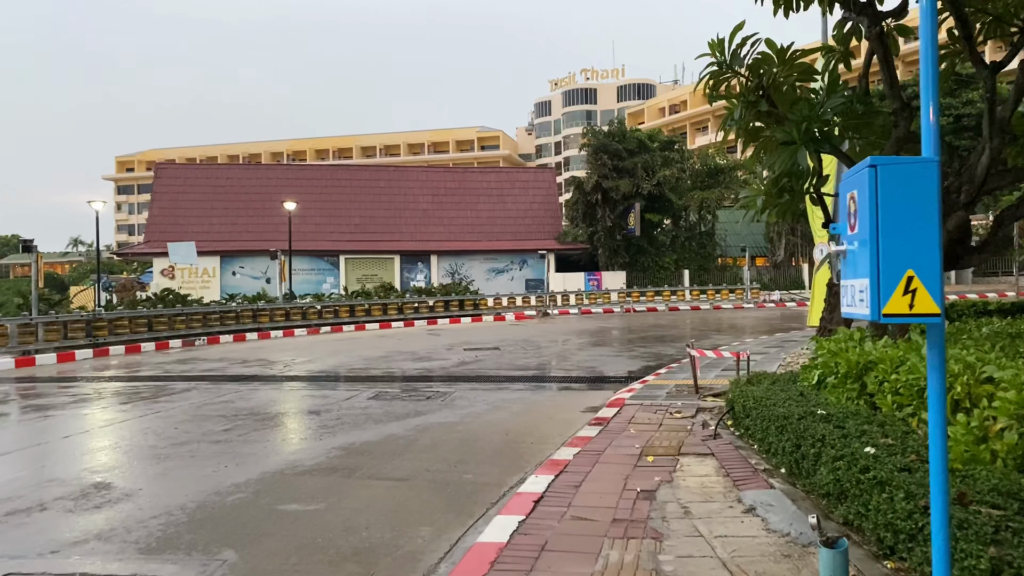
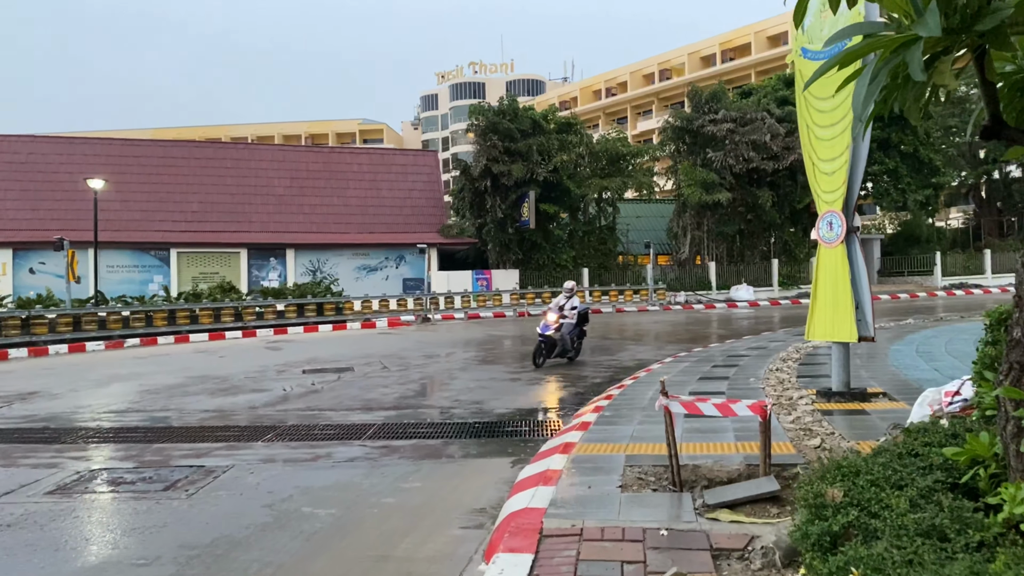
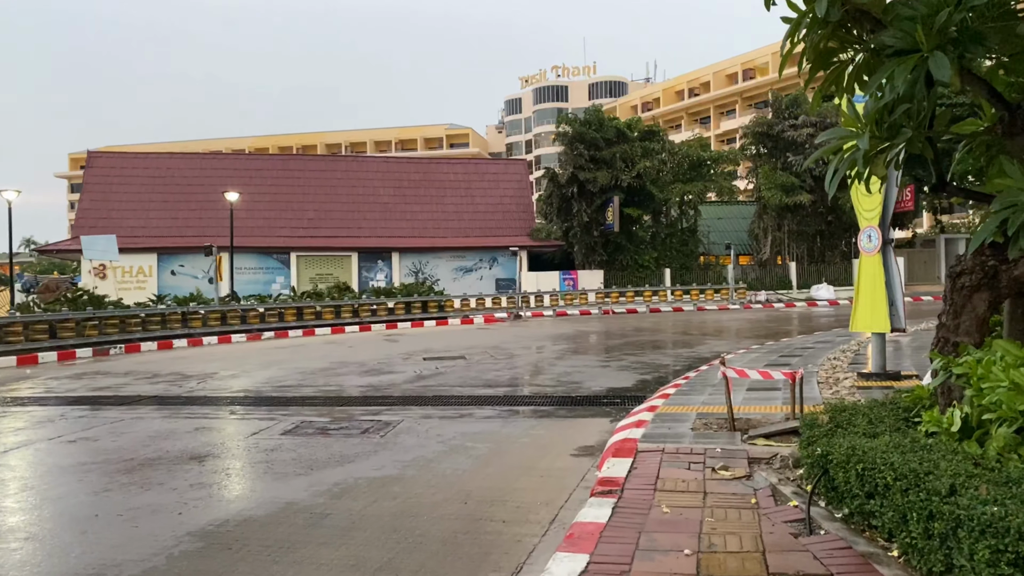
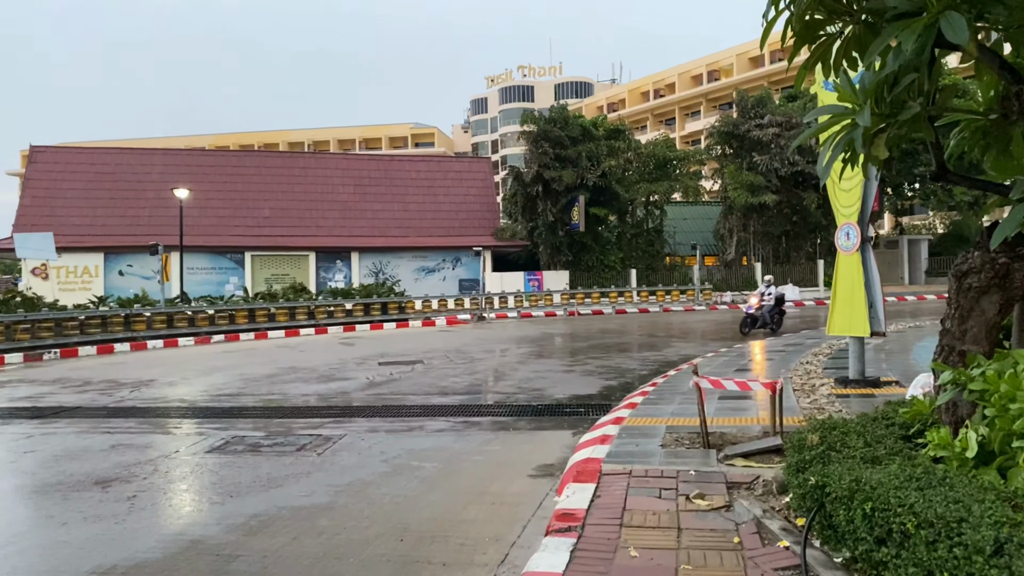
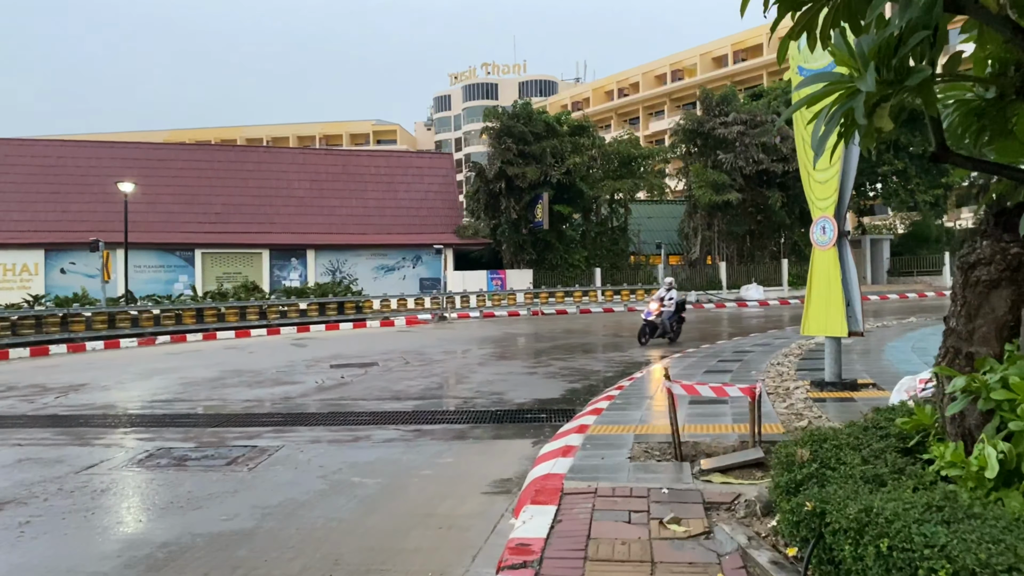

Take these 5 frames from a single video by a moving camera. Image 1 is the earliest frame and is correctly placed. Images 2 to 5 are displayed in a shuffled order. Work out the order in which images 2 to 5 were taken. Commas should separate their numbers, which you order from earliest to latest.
3, 4, 5, 2
